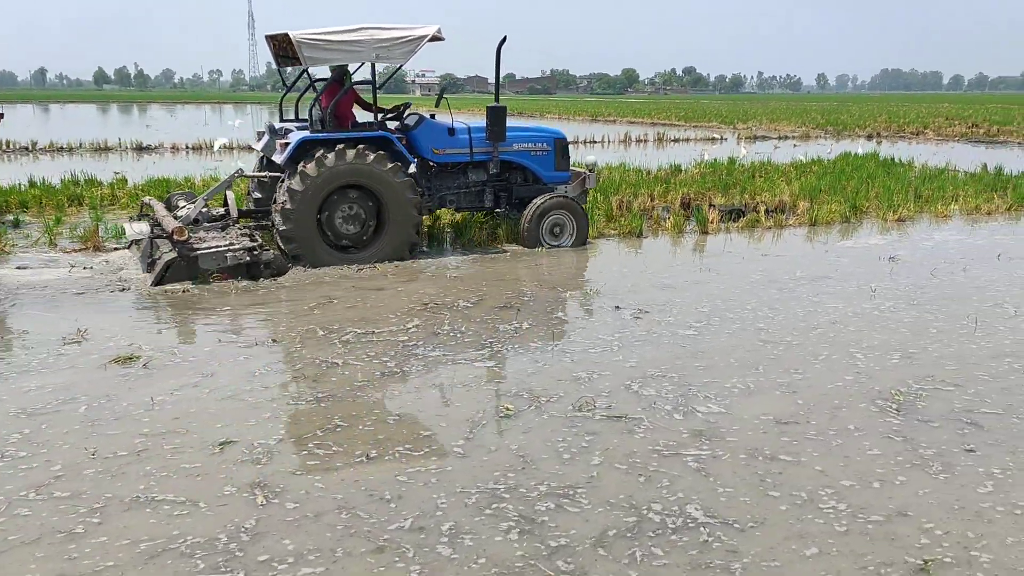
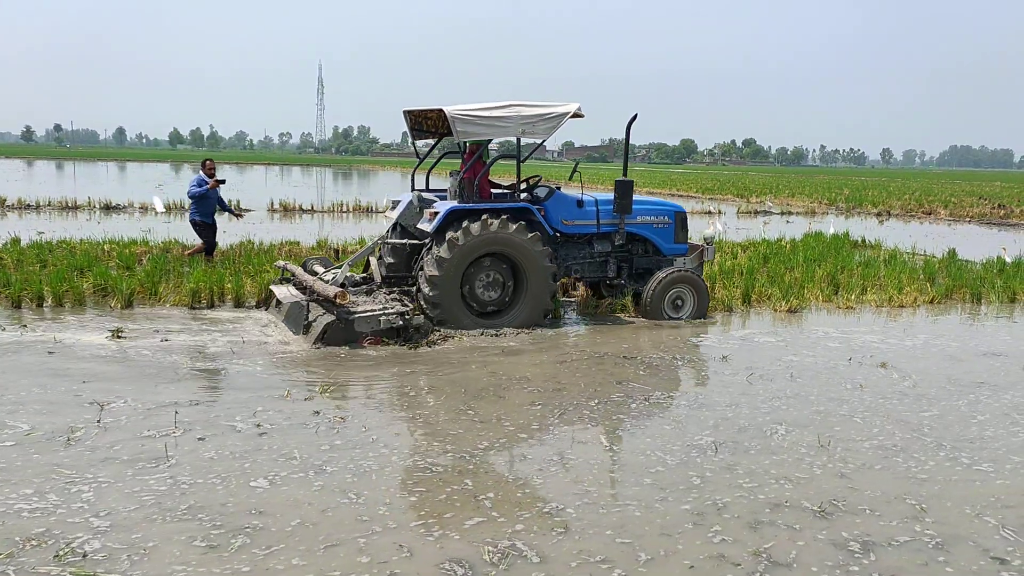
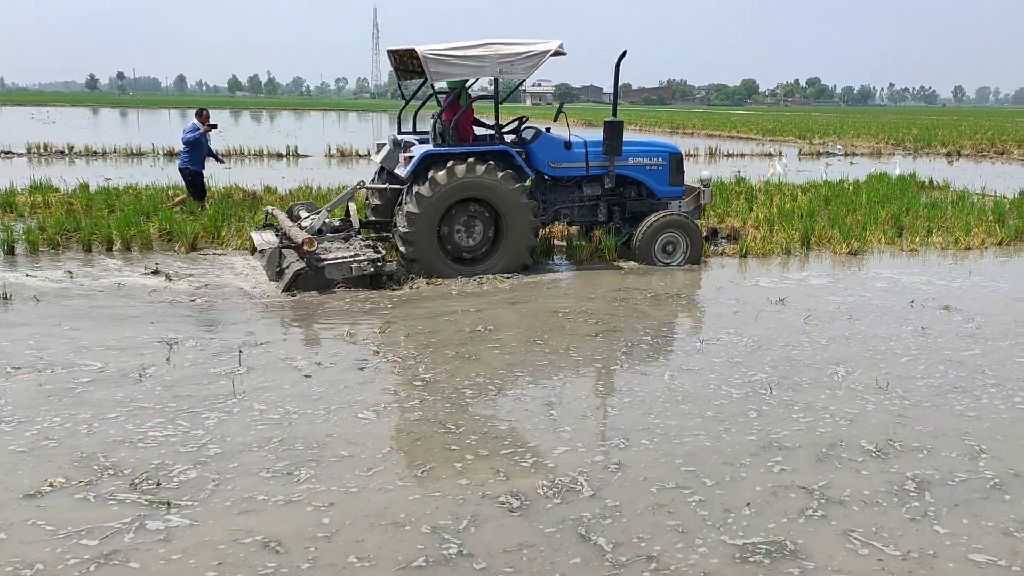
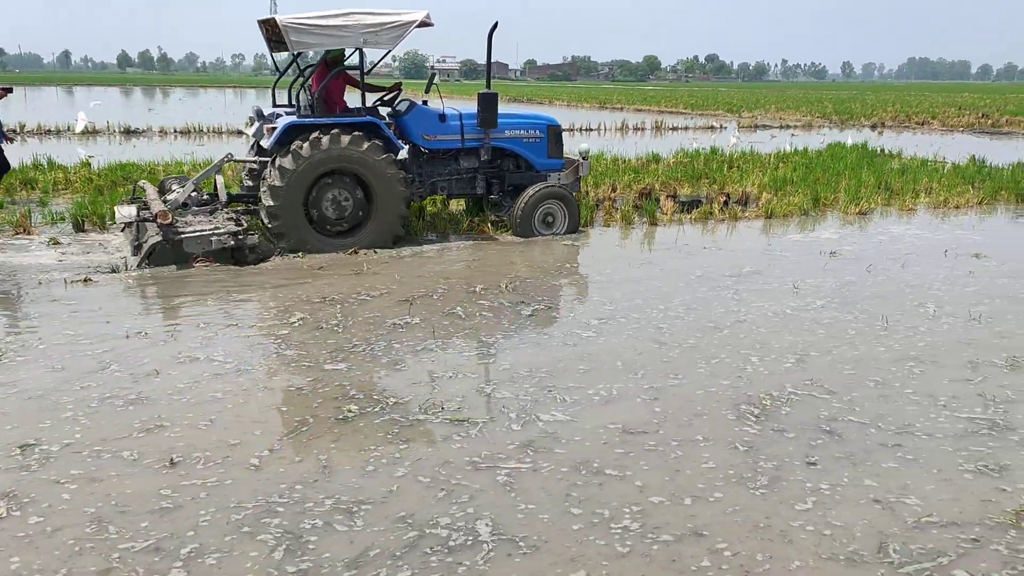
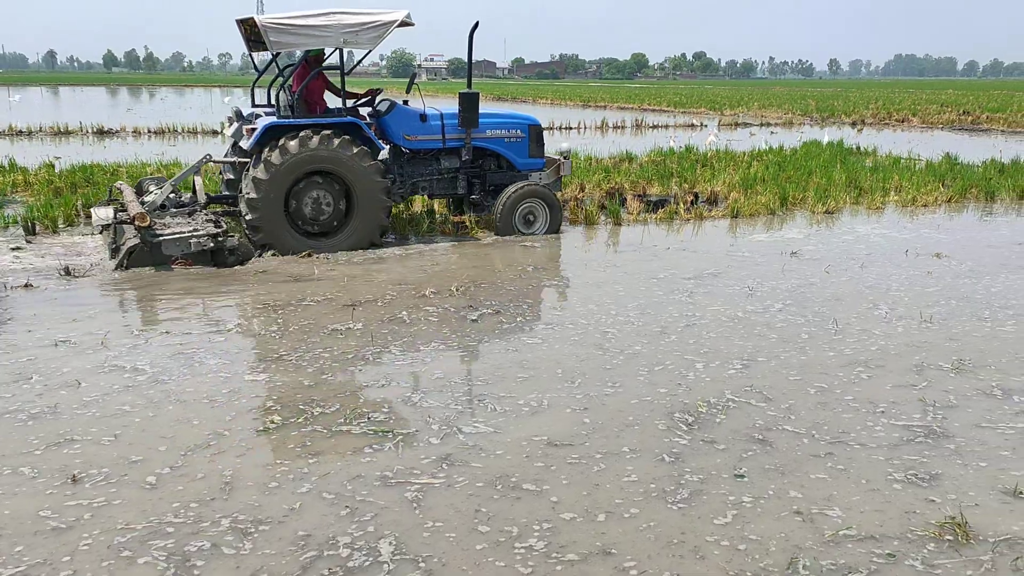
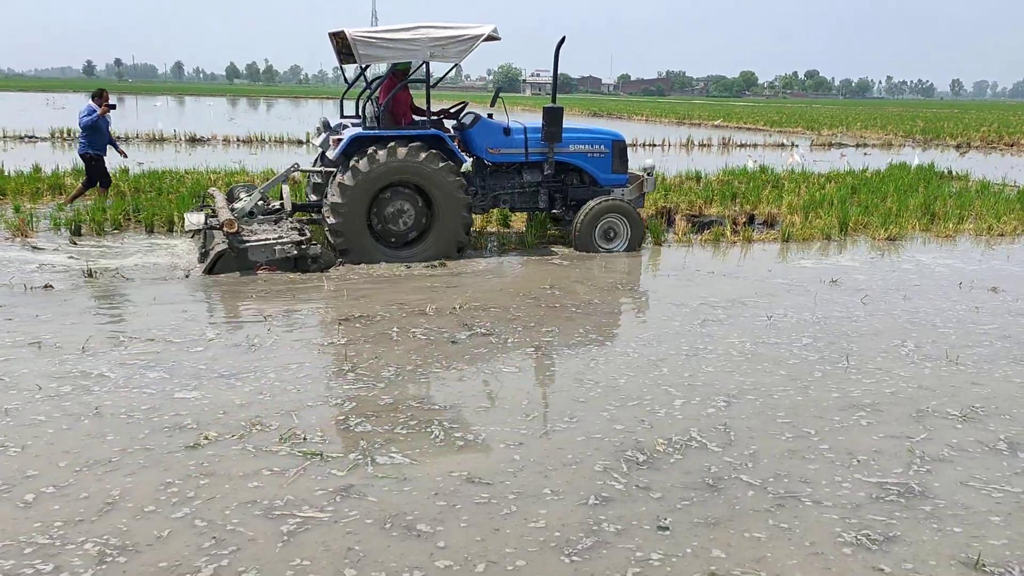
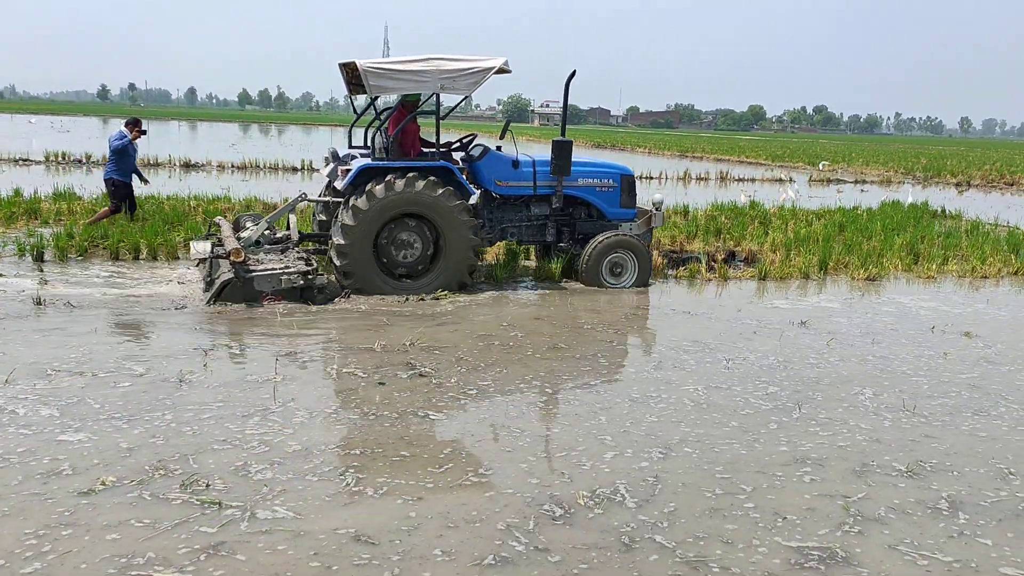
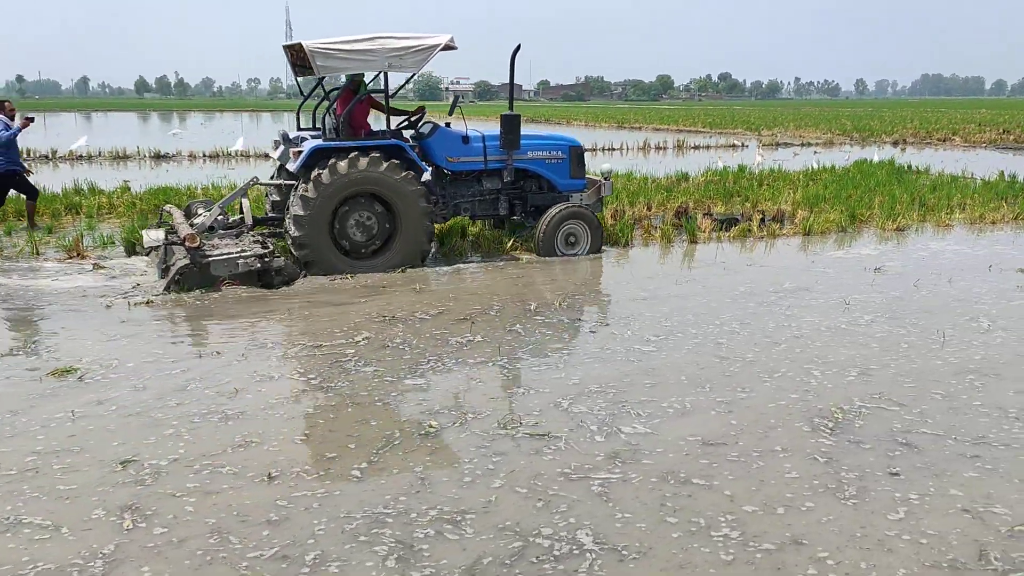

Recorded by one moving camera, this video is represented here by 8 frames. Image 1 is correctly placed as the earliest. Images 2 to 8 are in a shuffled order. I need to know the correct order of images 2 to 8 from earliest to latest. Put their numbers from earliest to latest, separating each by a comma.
8, 4, 5, 6, 7, 3, 2
